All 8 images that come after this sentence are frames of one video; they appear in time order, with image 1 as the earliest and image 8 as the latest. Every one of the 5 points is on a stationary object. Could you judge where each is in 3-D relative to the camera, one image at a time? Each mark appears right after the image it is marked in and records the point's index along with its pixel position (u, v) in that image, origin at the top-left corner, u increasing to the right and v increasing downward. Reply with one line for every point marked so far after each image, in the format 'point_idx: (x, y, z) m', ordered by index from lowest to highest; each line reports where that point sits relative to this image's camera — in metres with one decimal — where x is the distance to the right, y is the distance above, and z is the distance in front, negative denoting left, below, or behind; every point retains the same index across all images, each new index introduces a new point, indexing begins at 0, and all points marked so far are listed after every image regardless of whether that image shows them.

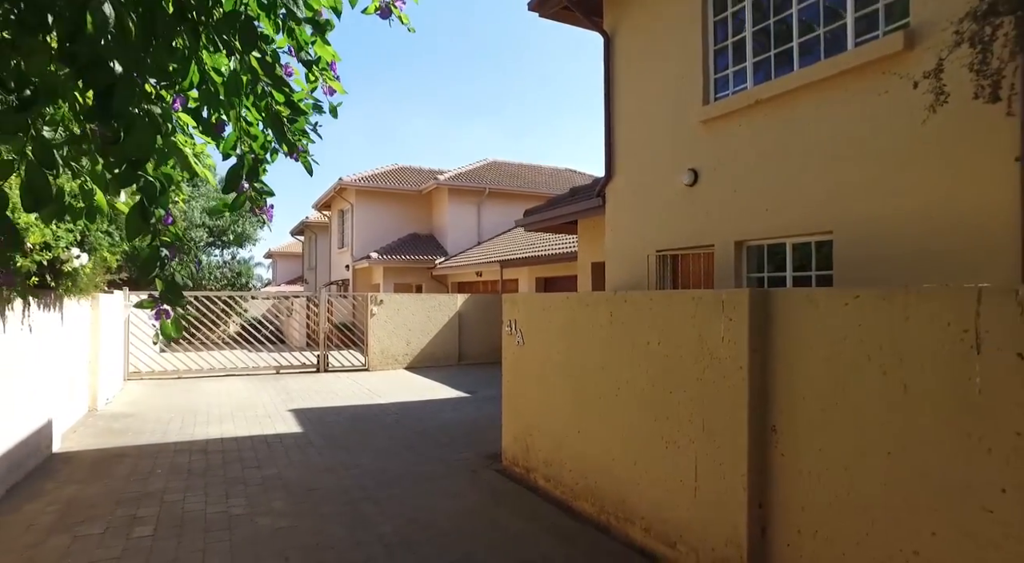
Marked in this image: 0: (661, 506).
0: (+1.1, -1.7, +4.6) m
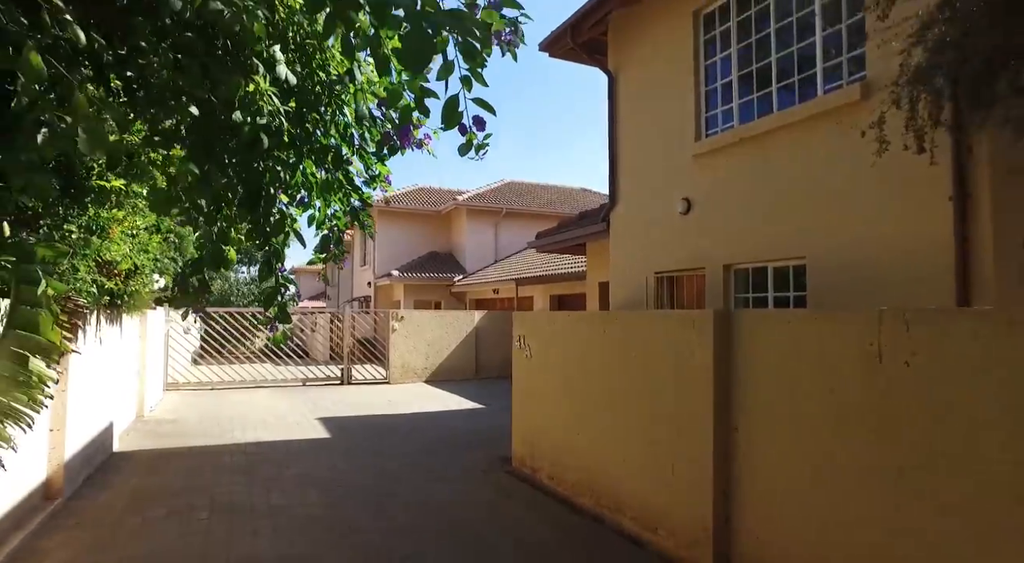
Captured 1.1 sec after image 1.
0: (+1.2, -1.9, +5.3) m
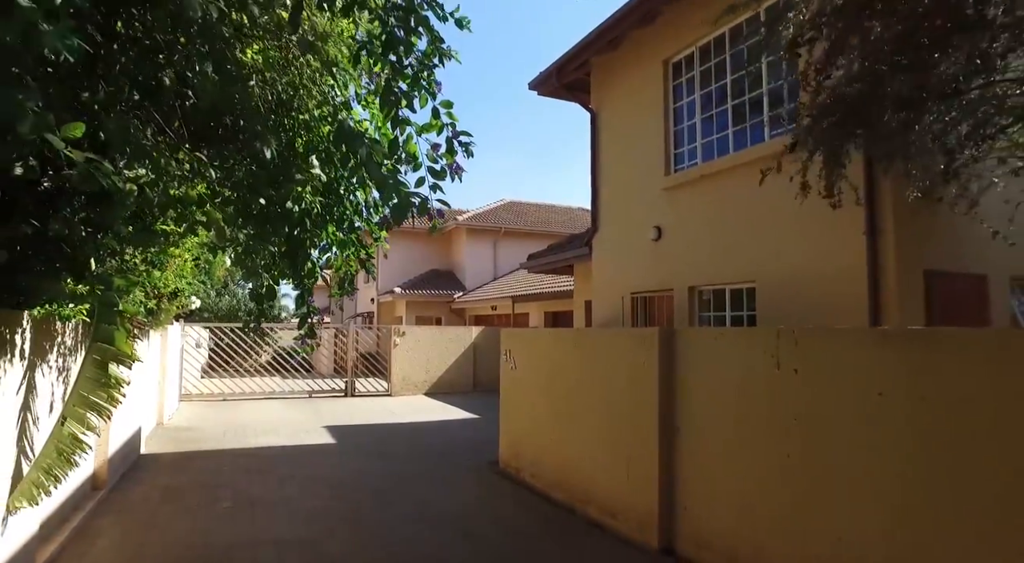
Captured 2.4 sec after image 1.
0: (+1.0, -2.1, +6.2) m
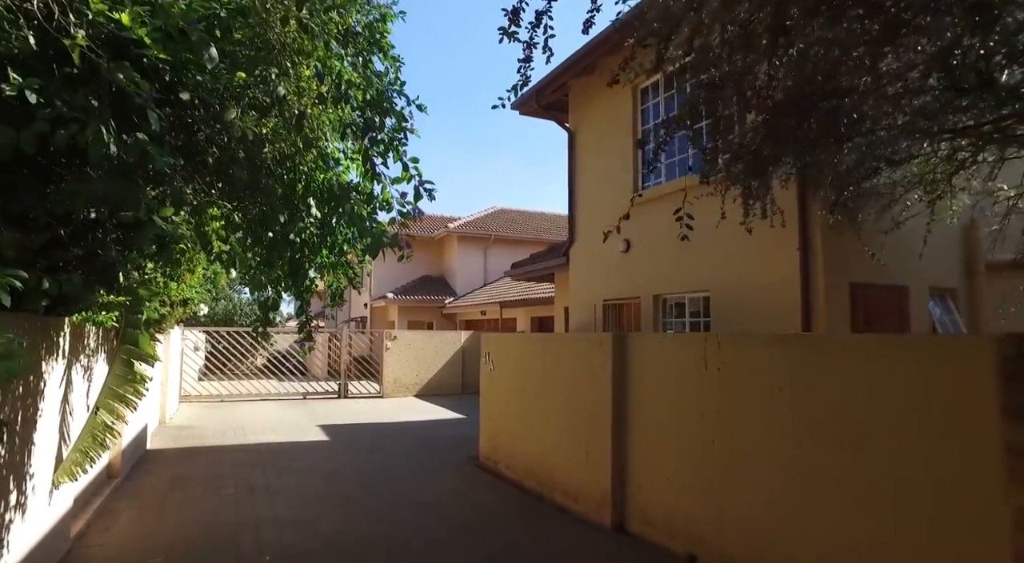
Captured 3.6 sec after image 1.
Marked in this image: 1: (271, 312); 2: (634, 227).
0: (+0.7, -2.2, +6.9) m
1: (-1.7, -0.2, +4.4) m
2: (+1.9, +0.8, +9.5) m
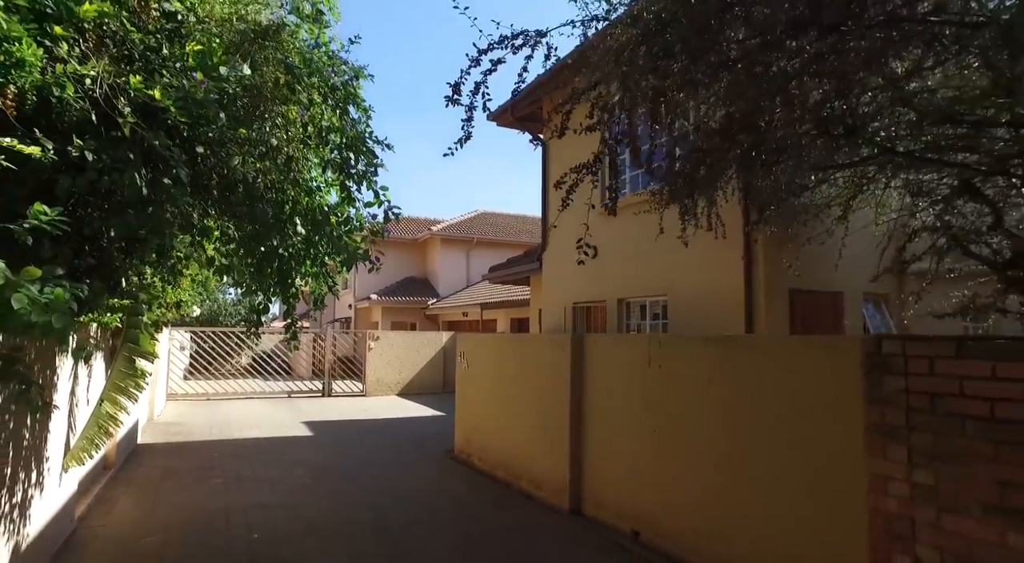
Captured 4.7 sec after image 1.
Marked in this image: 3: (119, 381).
0: (+0.3, -2.3, +7.6) m
1: (-2.0, -0.2, +5.0) m
2: (+1.5, +0.8, +10.2) m
3: (-3.7, -0.9, +5.7) m
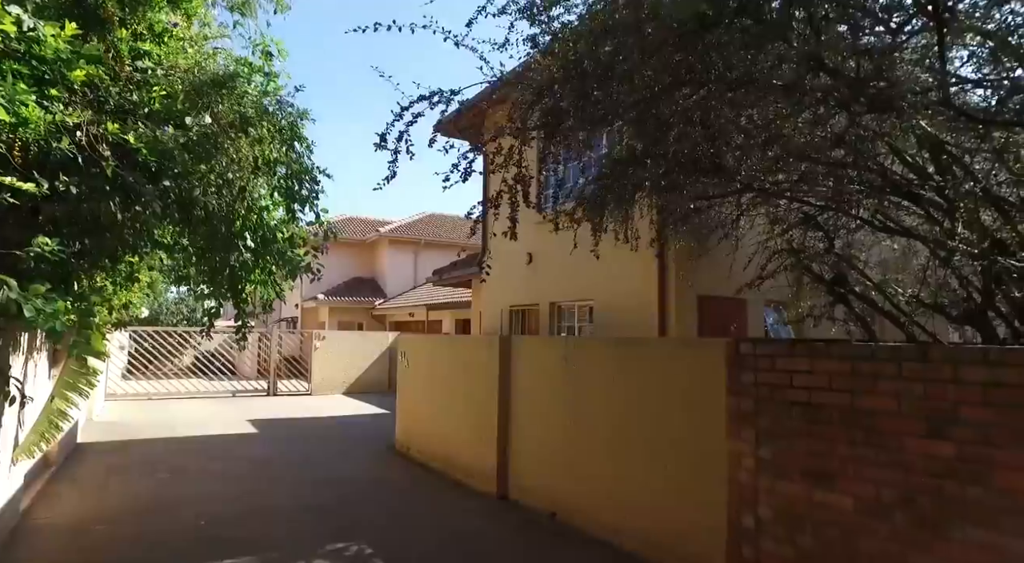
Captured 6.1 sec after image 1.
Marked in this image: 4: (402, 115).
0: (-0.6, -2.3, +8.2) m
1: (-2.7, -0.3, +5.5) m
2: (+0.4, +0.7, +10.9) m
3: (-4.4, -1.0, +6.1) m
4: (-0.9, +1.4, +5.2) m
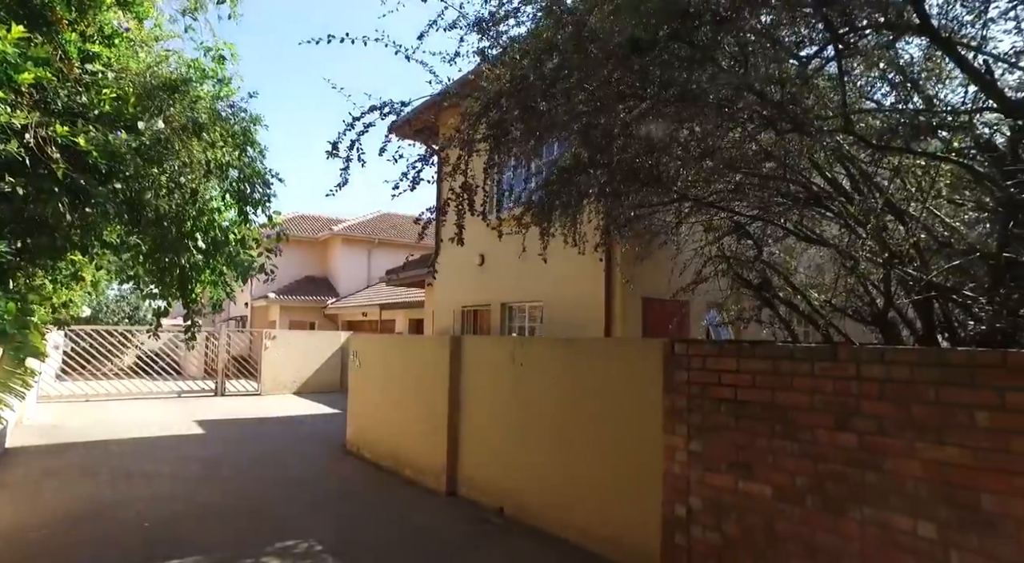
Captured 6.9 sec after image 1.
0: (-1.2, -2.3, +8.3) m
1: (-3.1, -0.3, +5.5) m
2: (-0.4, +0.7, +11.1) m
3: (-4.9, -0.9, +5.9) m
4: (-1.4, +1.3, +5.3) m
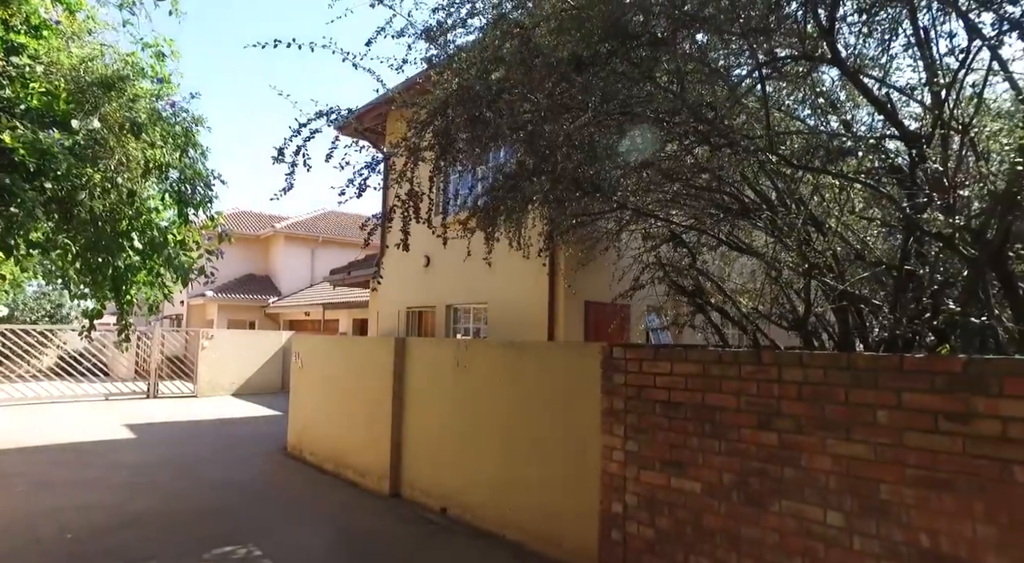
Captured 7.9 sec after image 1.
0: (-2.0, -2.4, +8.3) m
1: (-3.6, -0.3, +5.3) m
2: (-1.4, +0.7, +11.1) m
3: (-5.4, -0.9, +5.6) m
4: (-1.8, +1.3, +5.2) m
